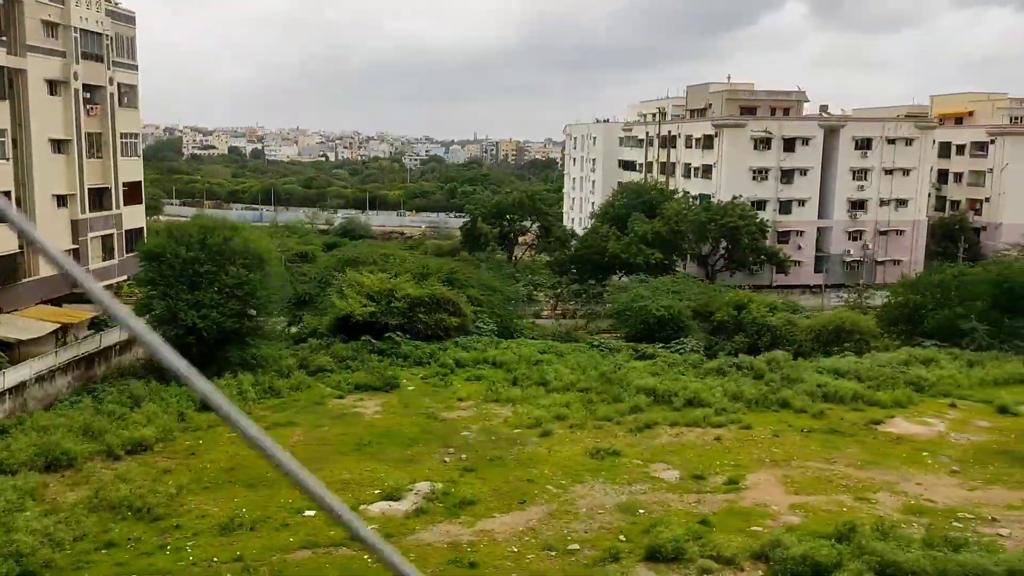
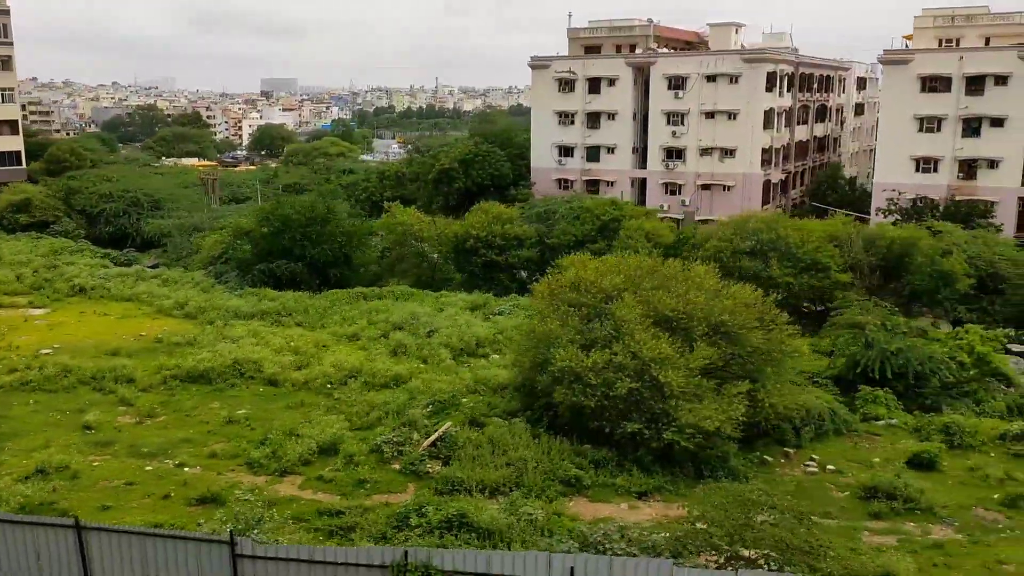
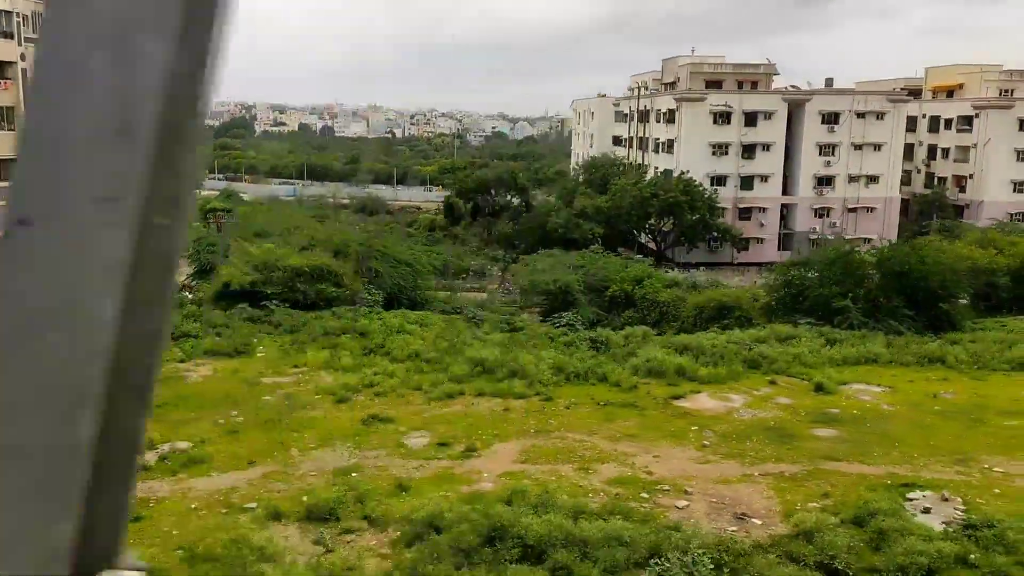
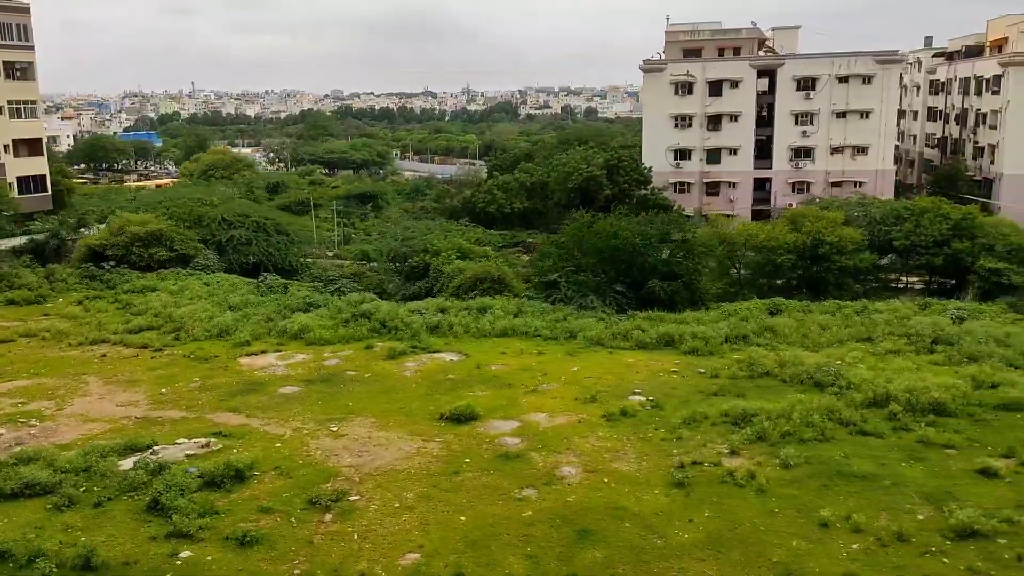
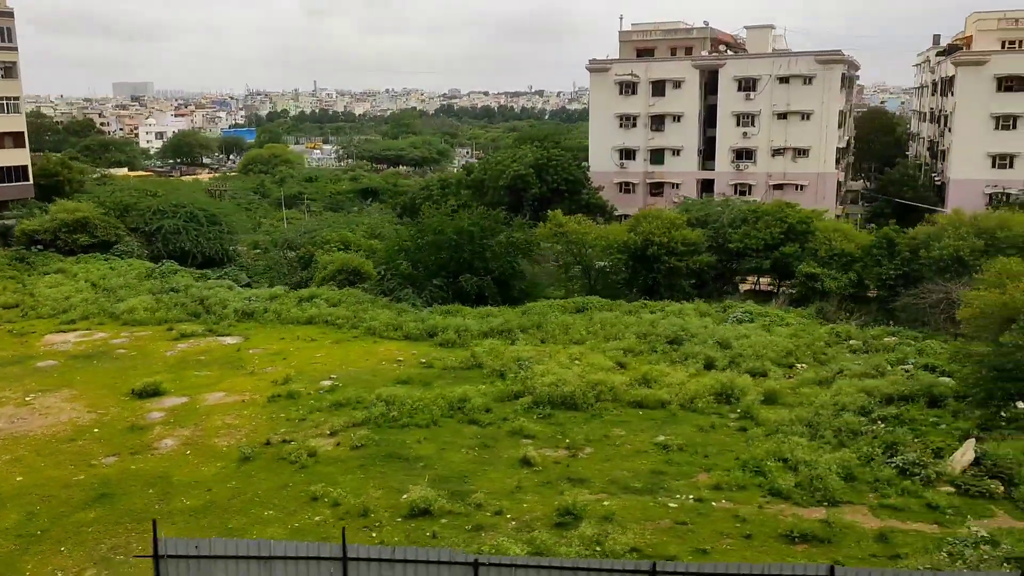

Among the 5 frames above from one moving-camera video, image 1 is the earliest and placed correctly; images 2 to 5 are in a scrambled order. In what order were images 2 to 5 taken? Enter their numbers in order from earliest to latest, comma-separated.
3, 4, 5, 2
